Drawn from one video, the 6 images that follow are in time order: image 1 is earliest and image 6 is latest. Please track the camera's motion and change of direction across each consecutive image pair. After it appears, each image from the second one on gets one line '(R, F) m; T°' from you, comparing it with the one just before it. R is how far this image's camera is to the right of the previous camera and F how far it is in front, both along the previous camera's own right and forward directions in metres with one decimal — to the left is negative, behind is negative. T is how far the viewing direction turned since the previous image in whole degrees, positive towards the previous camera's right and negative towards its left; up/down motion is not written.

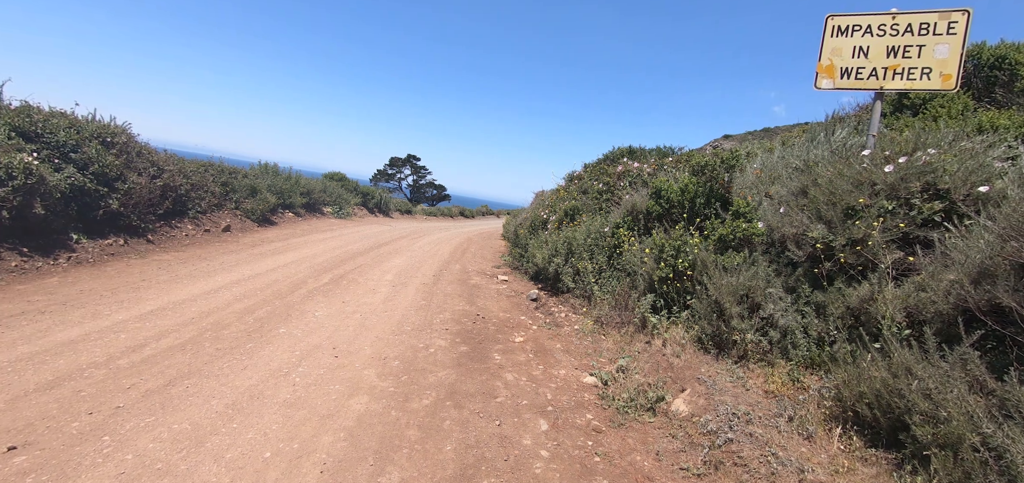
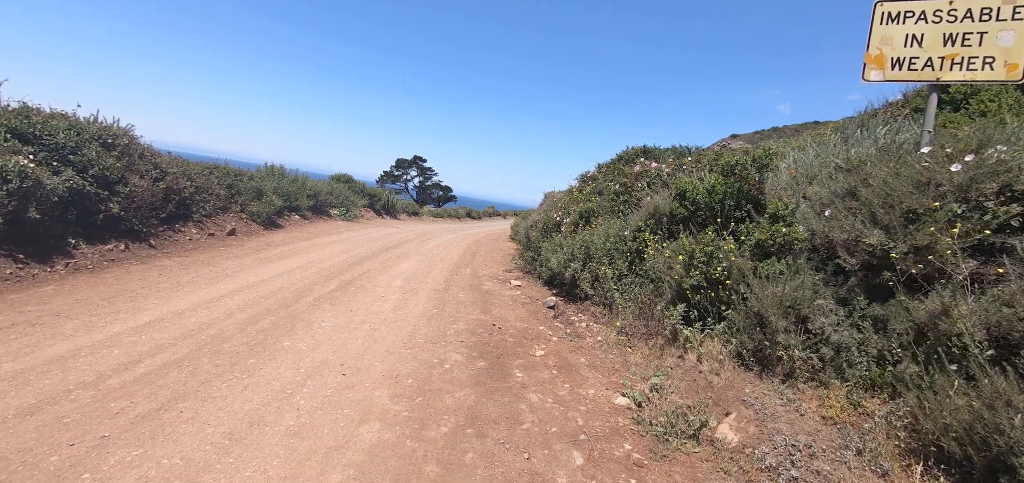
(-0.2, +0.4) m; -1°
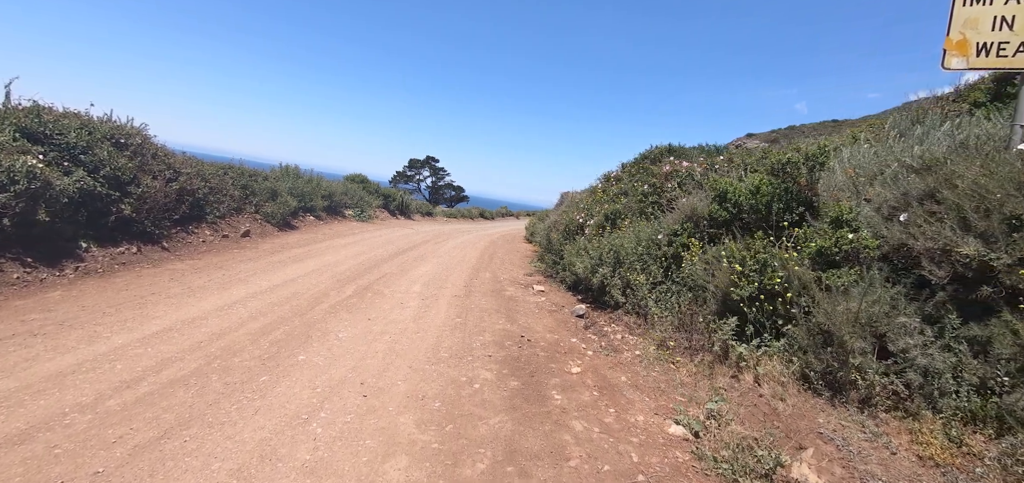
(-0.2, +0.4) m; -1°
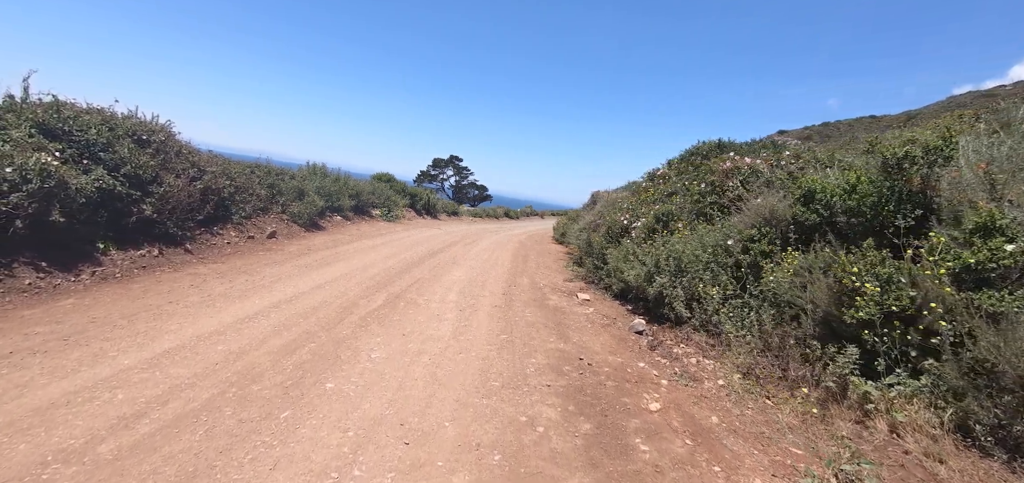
(-0.4, +0.7) m; -3°
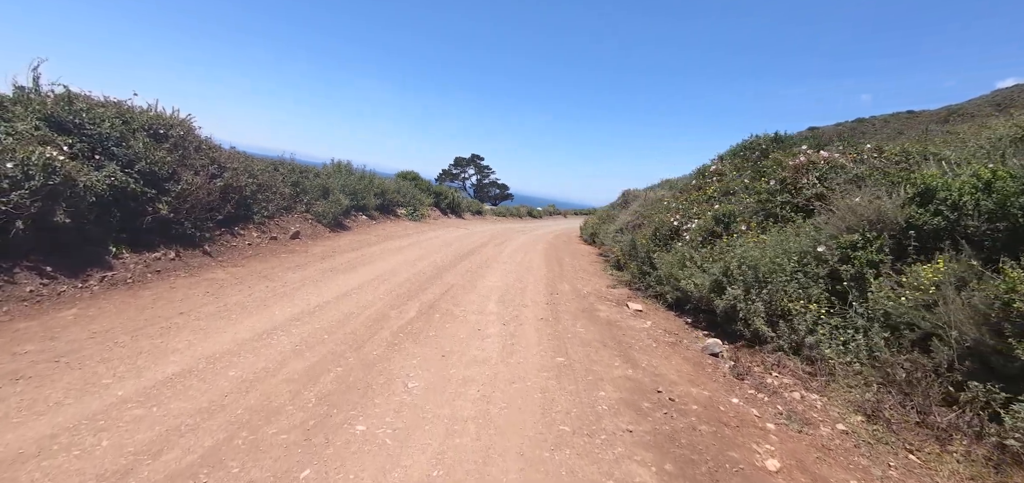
(-0.4, +0.8) m; -3°
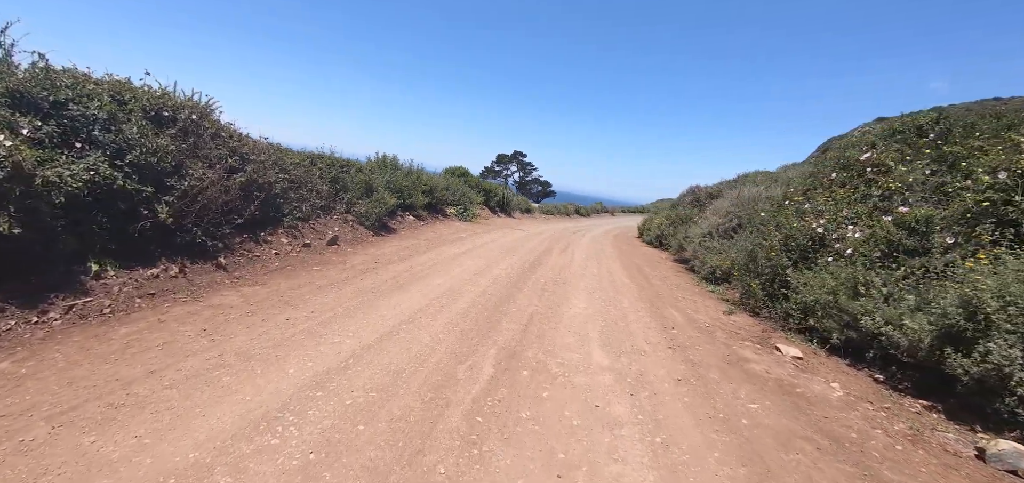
(-0.7, +1.8) m; -5°
